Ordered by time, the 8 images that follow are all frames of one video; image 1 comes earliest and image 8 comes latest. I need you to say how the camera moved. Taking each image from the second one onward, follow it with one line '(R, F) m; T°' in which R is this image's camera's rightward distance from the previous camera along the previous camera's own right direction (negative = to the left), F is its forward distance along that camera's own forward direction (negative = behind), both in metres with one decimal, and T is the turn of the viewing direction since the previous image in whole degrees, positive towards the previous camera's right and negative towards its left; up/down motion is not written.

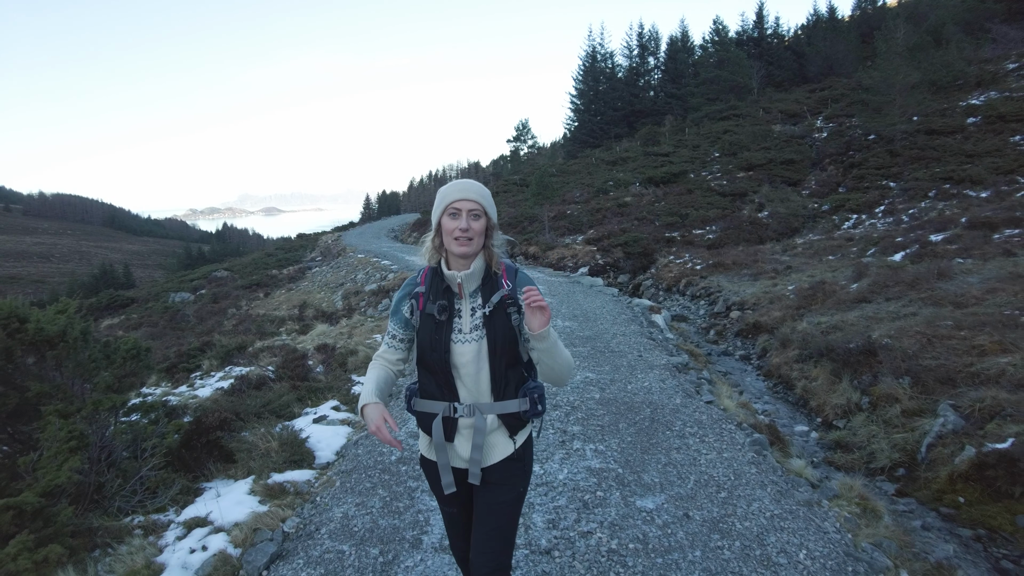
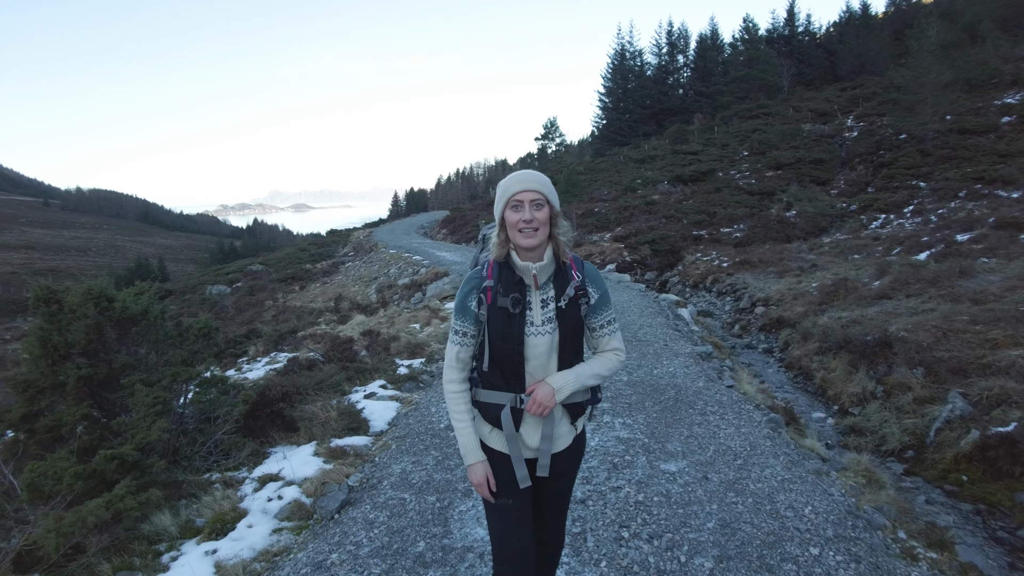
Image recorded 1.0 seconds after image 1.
(-0.2, -0.6) m; -2°
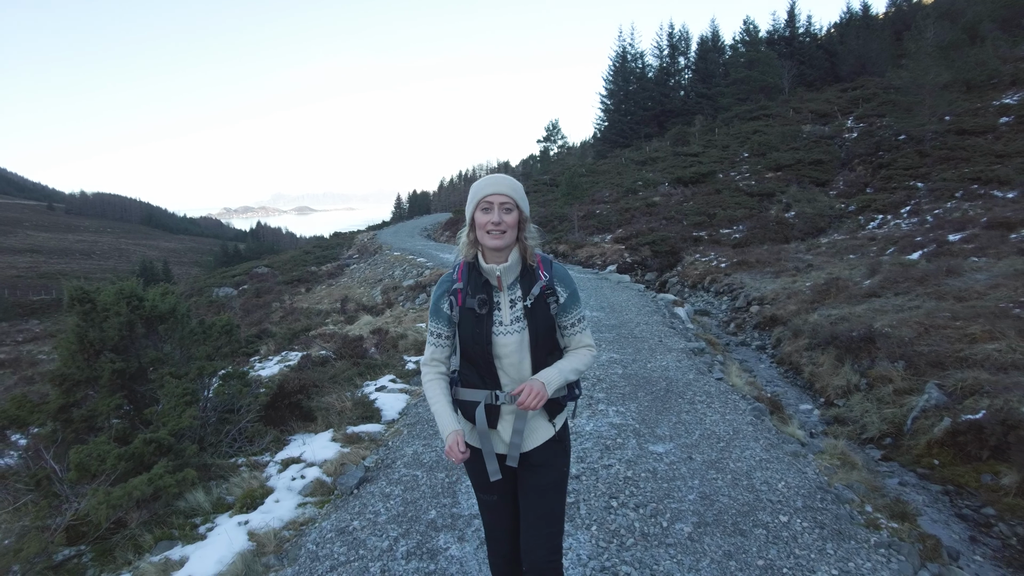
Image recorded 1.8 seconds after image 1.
(0.0, -0.4) m; 0°
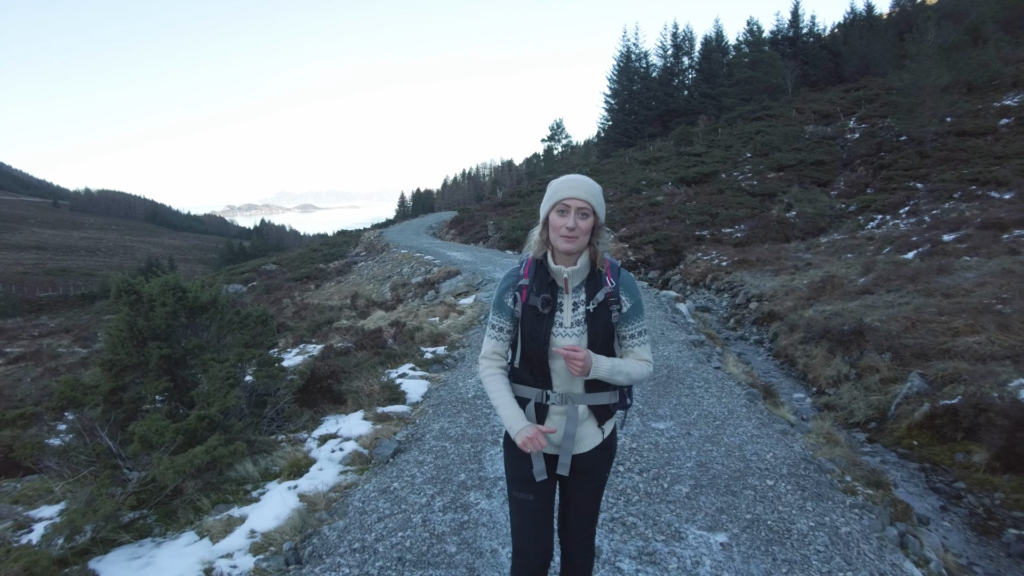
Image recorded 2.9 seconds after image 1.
(-0.2, -0.5) m; 0°
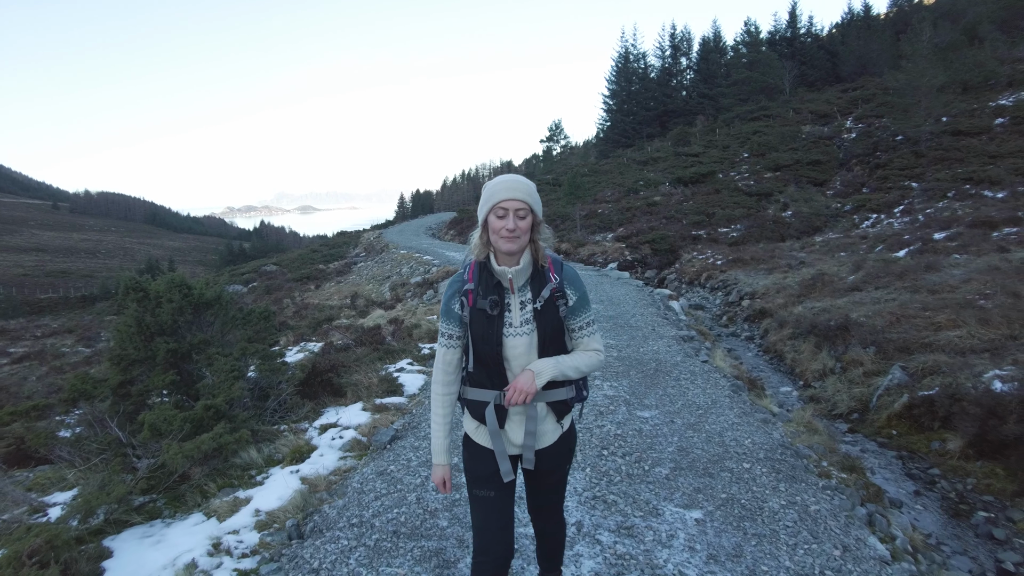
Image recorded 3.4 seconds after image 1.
(+0.1, -0.2) m; 0°
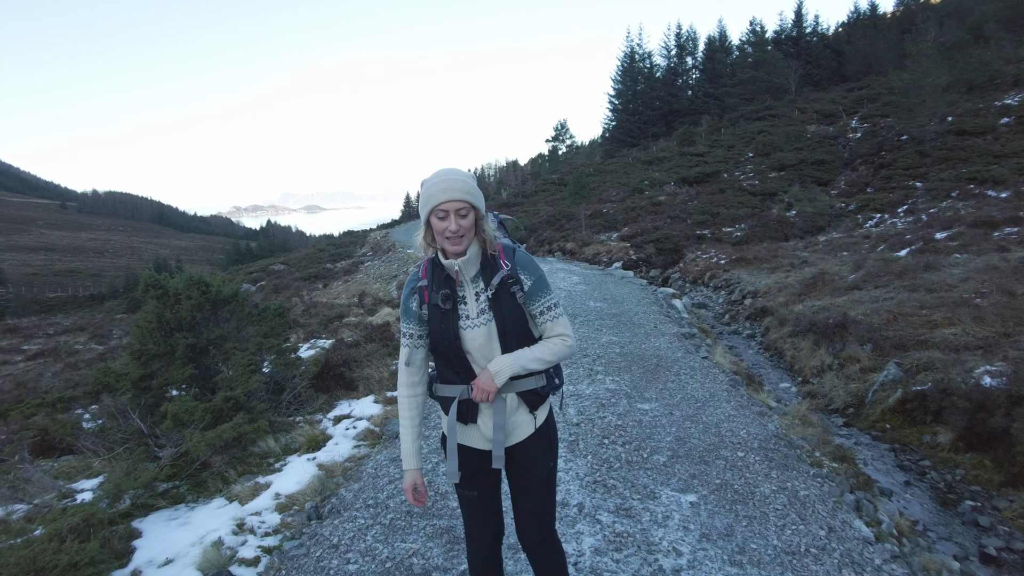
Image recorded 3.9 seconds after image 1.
(0.0, -0.2) m; -1°
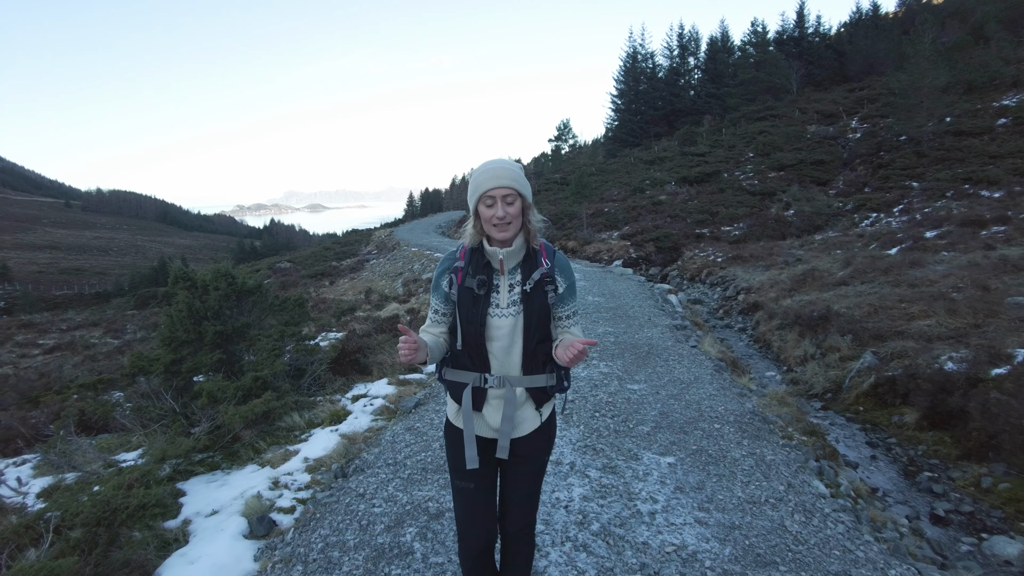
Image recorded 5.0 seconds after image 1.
(0.0, -0.6) m; 0°
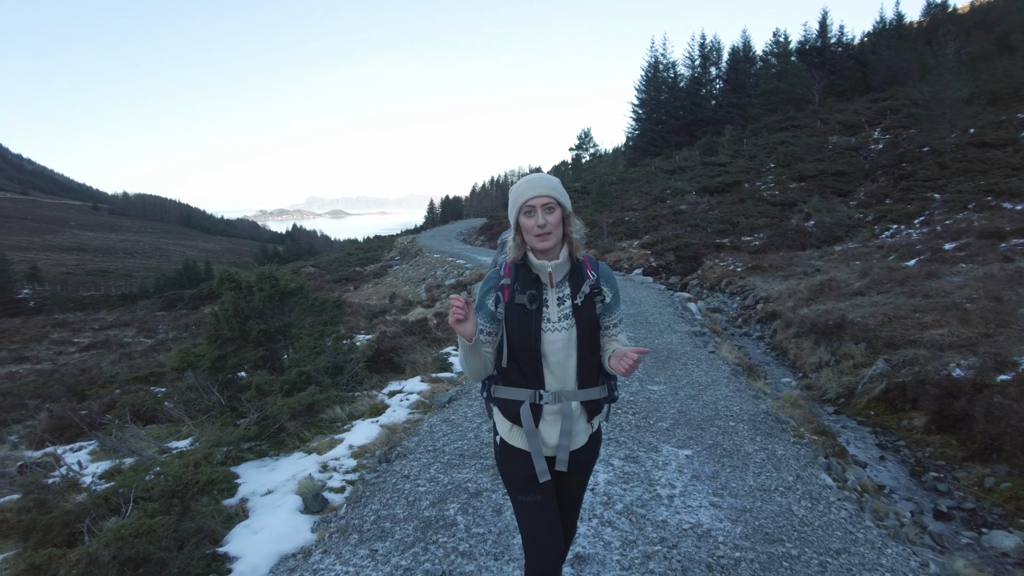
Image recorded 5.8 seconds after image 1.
(-0.2, -0.5) m; -2°
